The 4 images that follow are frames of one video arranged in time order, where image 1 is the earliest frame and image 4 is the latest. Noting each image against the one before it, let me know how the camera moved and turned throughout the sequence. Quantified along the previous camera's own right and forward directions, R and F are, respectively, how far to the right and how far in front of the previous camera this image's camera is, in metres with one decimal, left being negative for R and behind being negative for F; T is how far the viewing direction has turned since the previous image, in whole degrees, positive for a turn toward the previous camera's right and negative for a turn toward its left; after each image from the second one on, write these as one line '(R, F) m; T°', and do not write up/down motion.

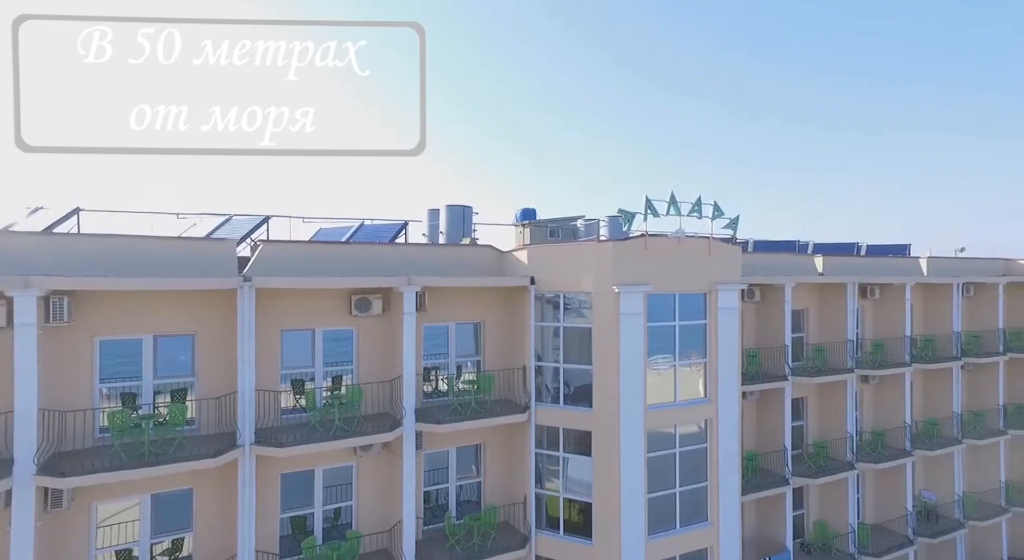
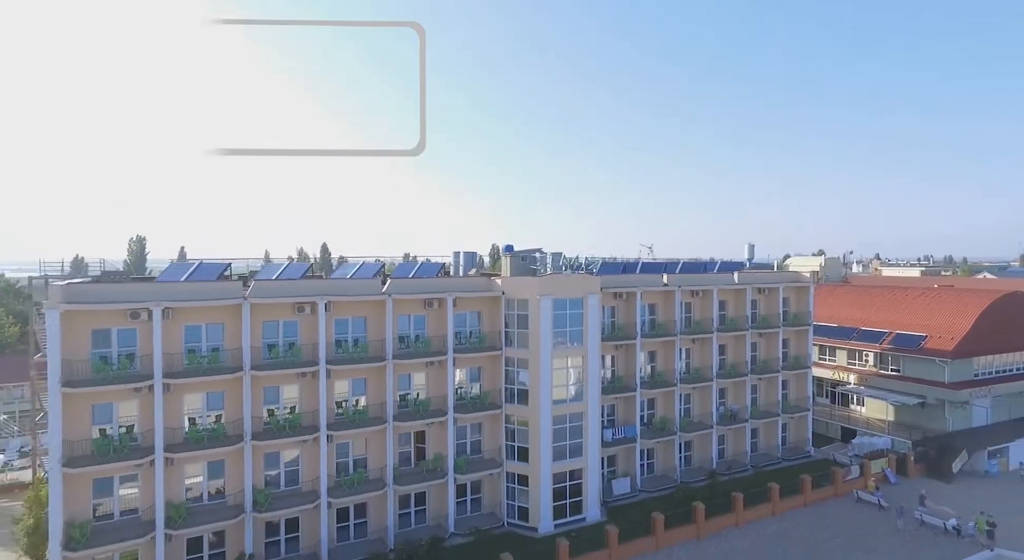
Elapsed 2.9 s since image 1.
(+1.4, -19.9) m; -1°
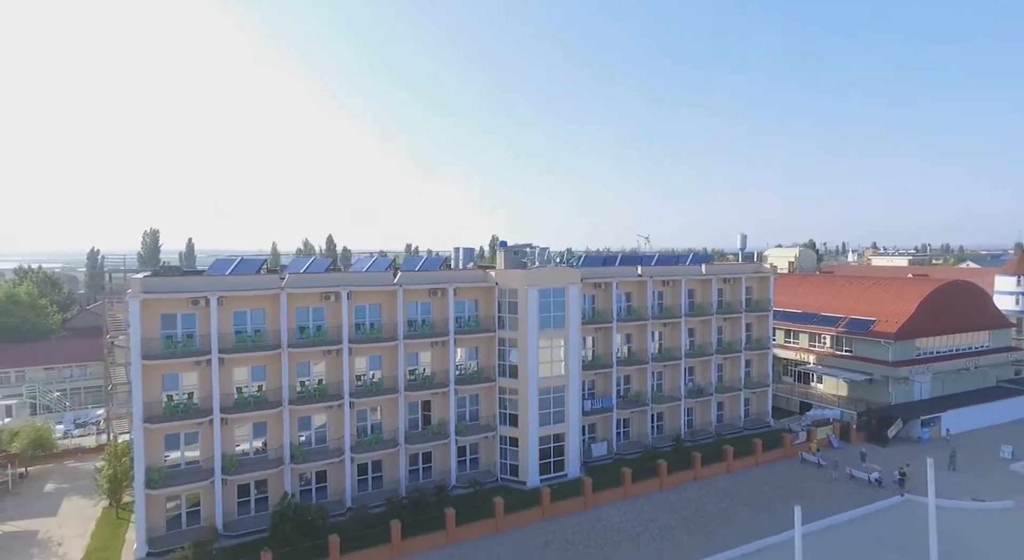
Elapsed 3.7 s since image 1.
(+0.5, -6.1) m; 0°
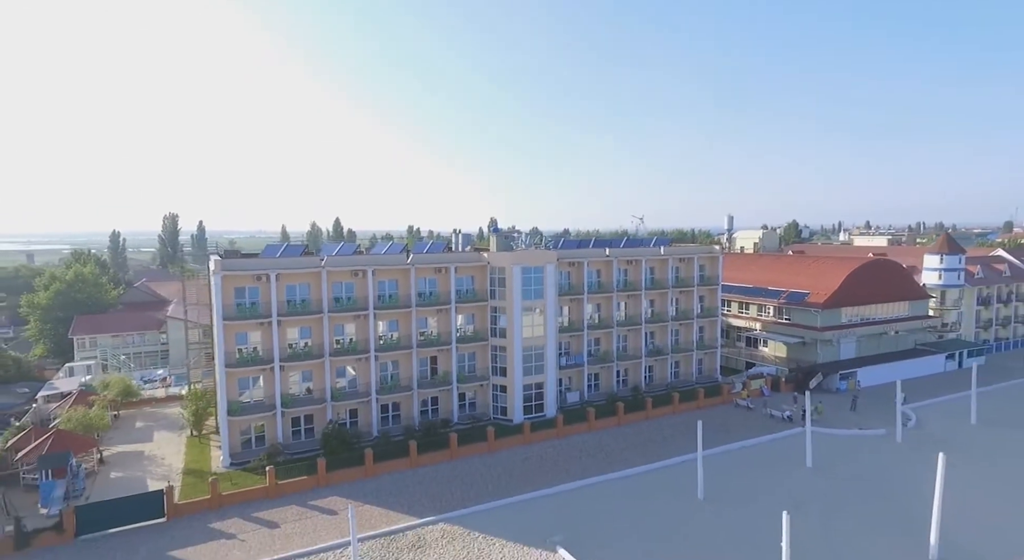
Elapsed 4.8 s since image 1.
(+0.7, -10.5) m; 0°
